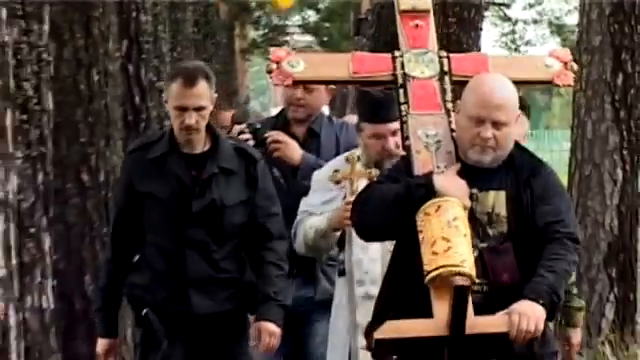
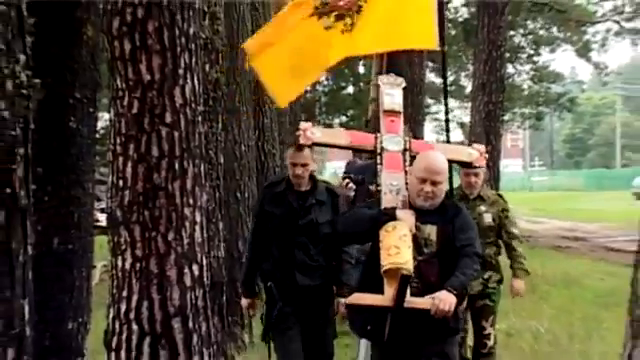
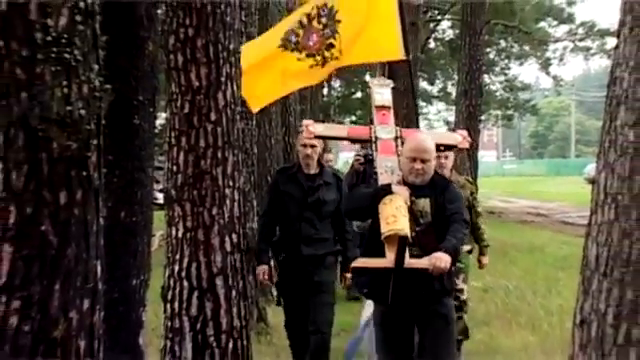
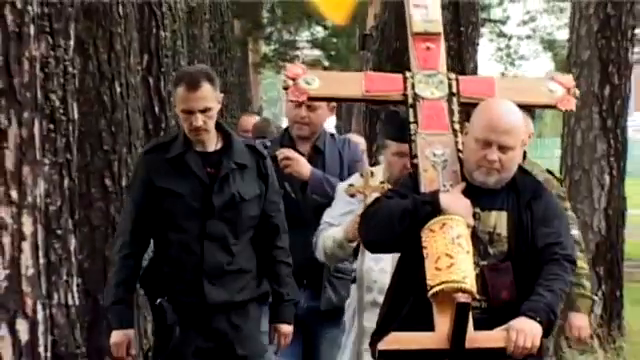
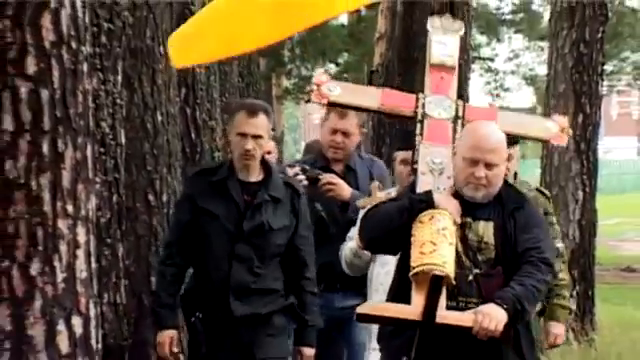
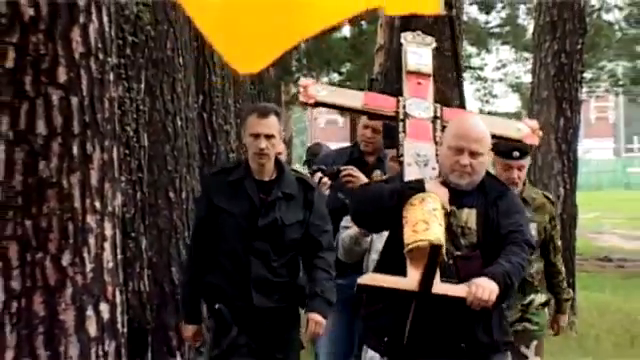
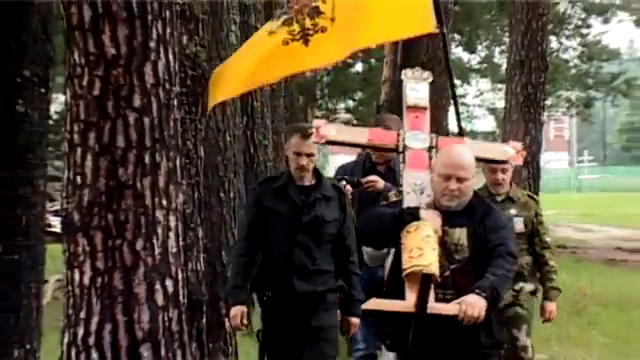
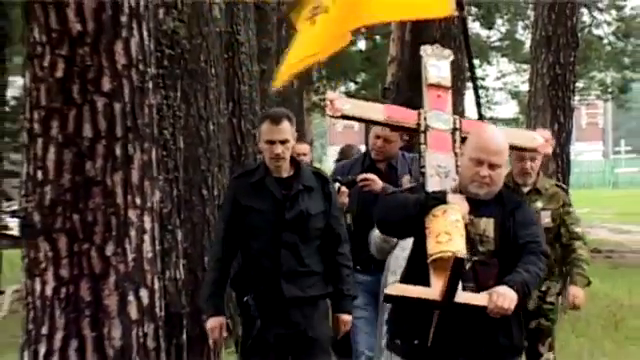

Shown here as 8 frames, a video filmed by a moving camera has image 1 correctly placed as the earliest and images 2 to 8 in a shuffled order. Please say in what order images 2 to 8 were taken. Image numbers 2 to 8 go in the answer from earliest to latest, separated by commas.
4, 5, 6, 8, 7, 2, 3
